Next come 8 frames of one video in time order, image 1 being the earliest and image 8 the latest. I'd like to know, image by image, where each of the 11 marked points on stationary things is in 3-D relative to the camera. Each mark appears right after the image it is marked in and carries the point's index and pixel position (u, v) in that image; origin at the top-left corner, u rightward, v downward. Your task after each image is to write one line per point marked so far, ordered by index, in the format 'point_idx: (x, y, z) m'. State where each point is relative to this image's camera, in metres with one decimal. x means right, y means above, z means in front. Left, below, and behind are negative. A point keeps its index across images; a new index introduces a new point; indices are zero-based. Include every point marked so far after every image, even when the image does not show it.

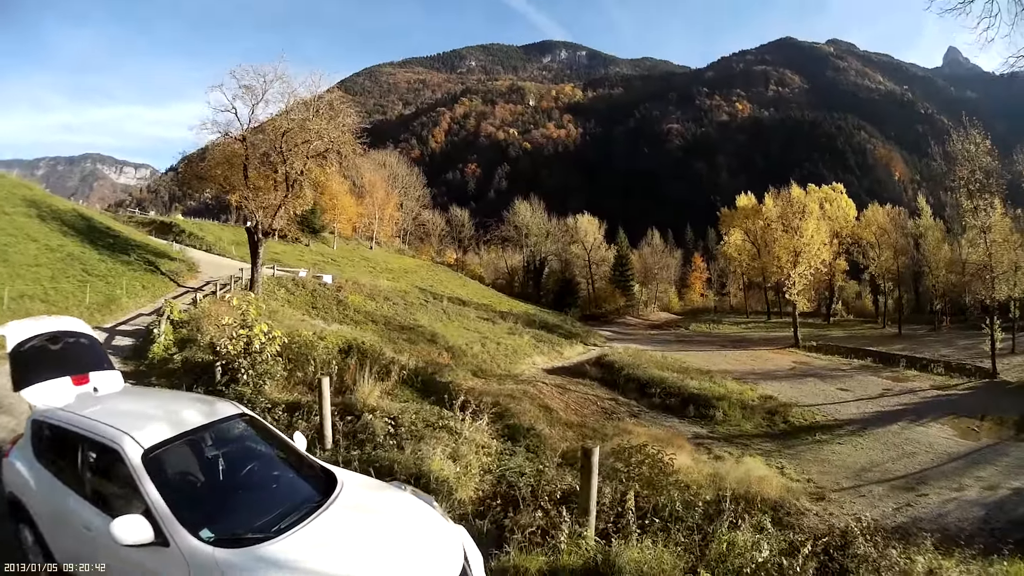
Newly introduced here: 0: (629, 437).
0: (+4.3, -5.6, +19.5) m
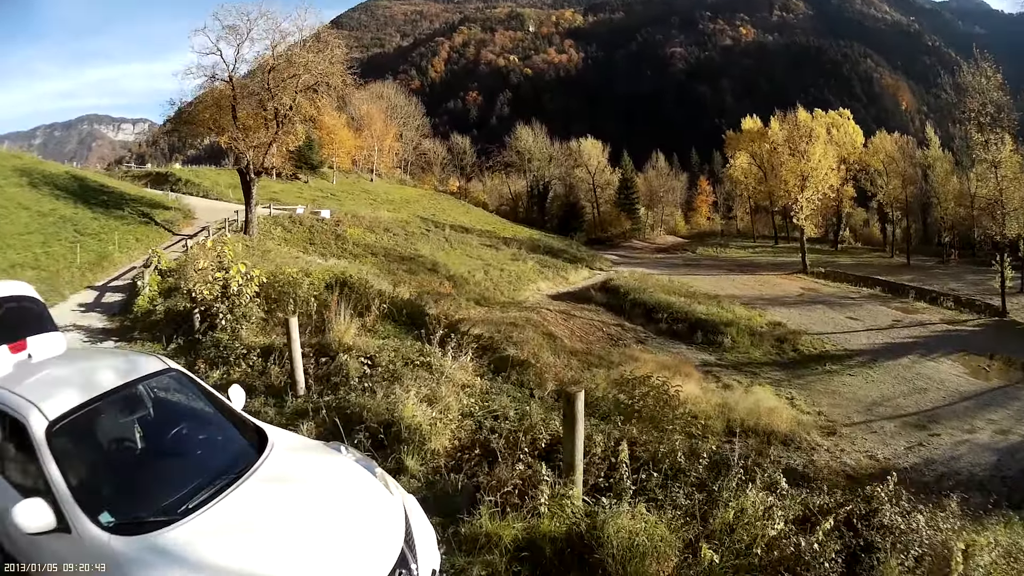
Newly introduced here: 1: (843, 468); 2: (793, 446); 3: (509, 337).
0: (+4.5, -3.0, +19.2) m
1: (+9.0, -4.9, +14.6) m
2: (+8.1, -4.6, +15.4) m
3: (-0.1, -1.8, +17.7) m
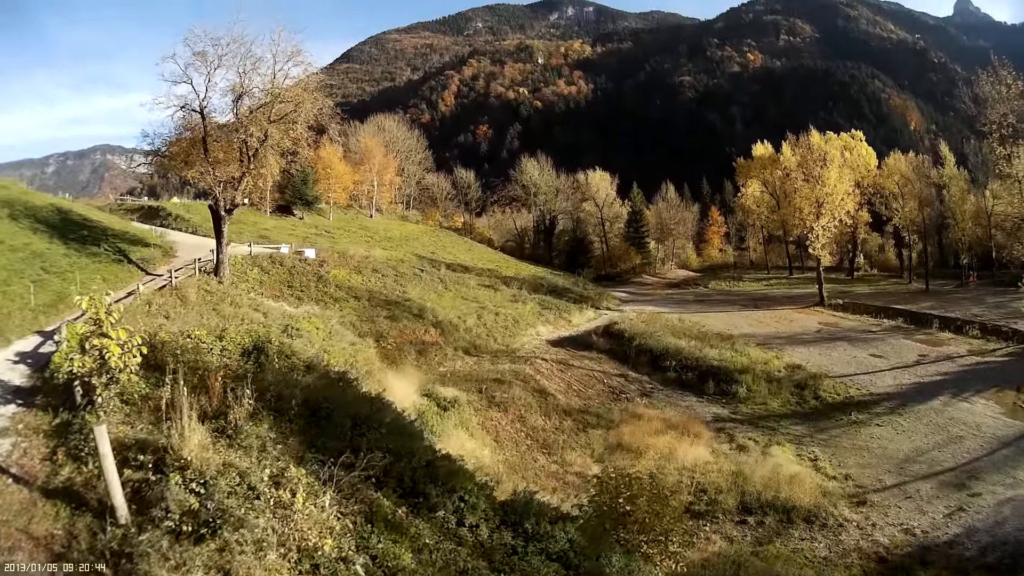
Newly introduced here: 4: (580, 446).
0: (+4.0, -4.6, +17.1) m
1: (+8.4, -6.1, +12.3) m
2: (+7.6, -5.9, +13.1) m
3: (-0.6, -3.3, +15.8) m
4: (+1.9, -4.8, +15.9) m
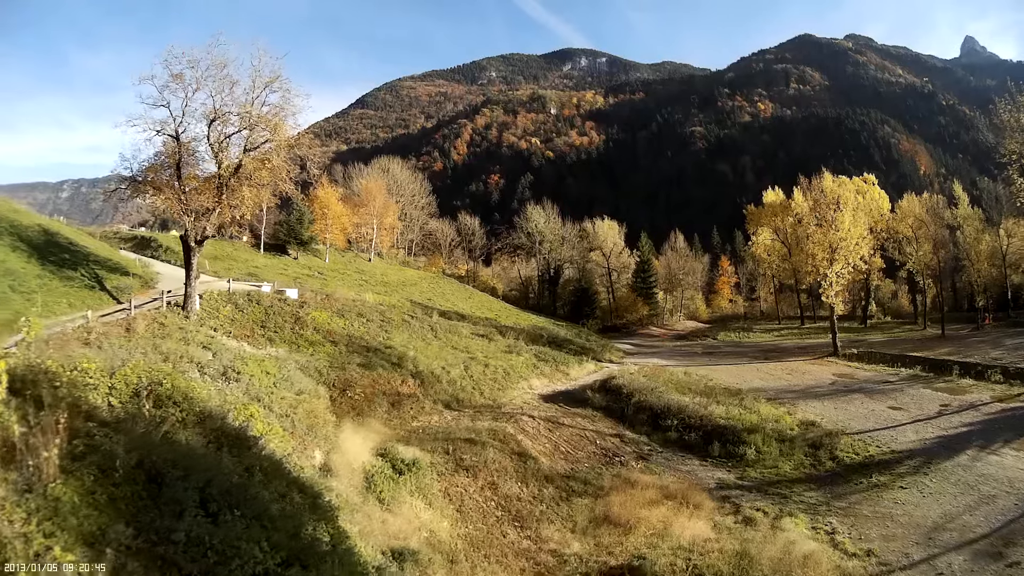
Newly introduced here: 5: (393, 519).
0: (+3.3, -6.0, +15.2) m
1: (+7.6, -7.2, +10.1) m
2: (+6.7, -7.0, +10.9) m
3: (-1.4, -4.5, +14.0) m
4: (+1.1, -6.1, +13.9) m
5: (-2.4, -4.5, +10.6) m
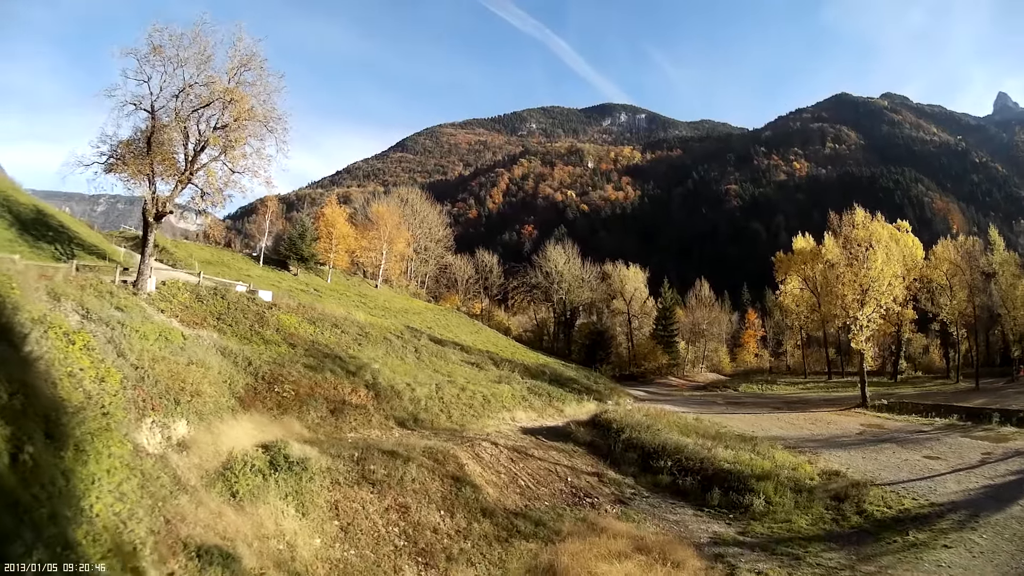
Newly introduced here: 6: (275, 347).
0: (+1.6, -5.8, +12.0) m
1: (+5.6, -6.8, +6.6) m
2: (+4.8, -6.6, +7.5) m
3: (-3.0, -3.9, +11.3) m
4: (-0.6, -5.6, +10.9) m
5: (-4.2, -3.6, +8.0) m
6: (-8.3, -2.1, +18.8) m
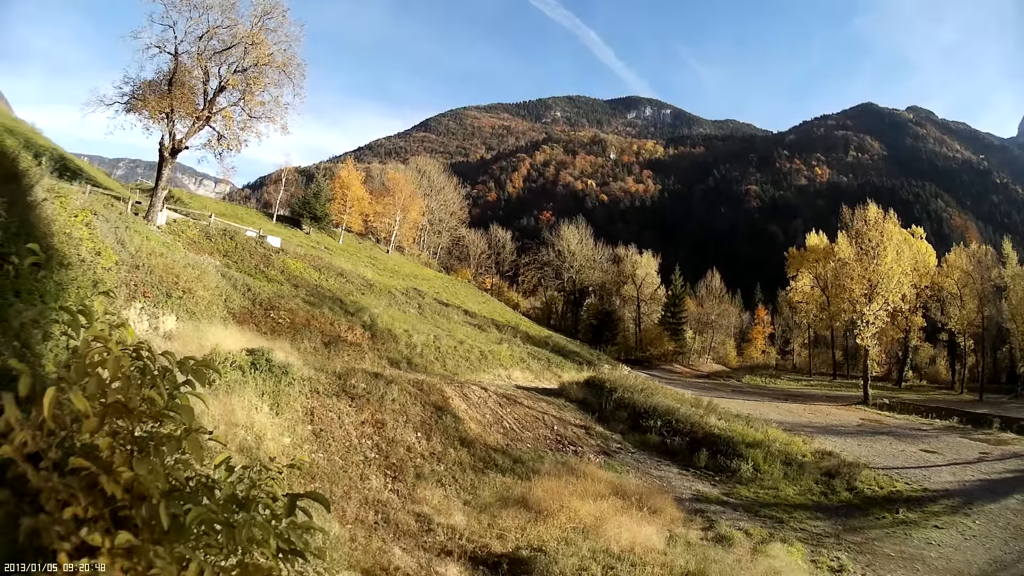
0: (+1.1, -4.3, +12.0) m
1: (+4.8, -5.7, +6.6) m
2: (+4.1, -5.4, +7.5) m
3: (-3.4, -2.2, +11.4) m
4: (-1.1, -4.0, +11.0) m
5: (-4.7, -1.7, +8.2) m
6: (-8.3, +0.2, +19.0) m
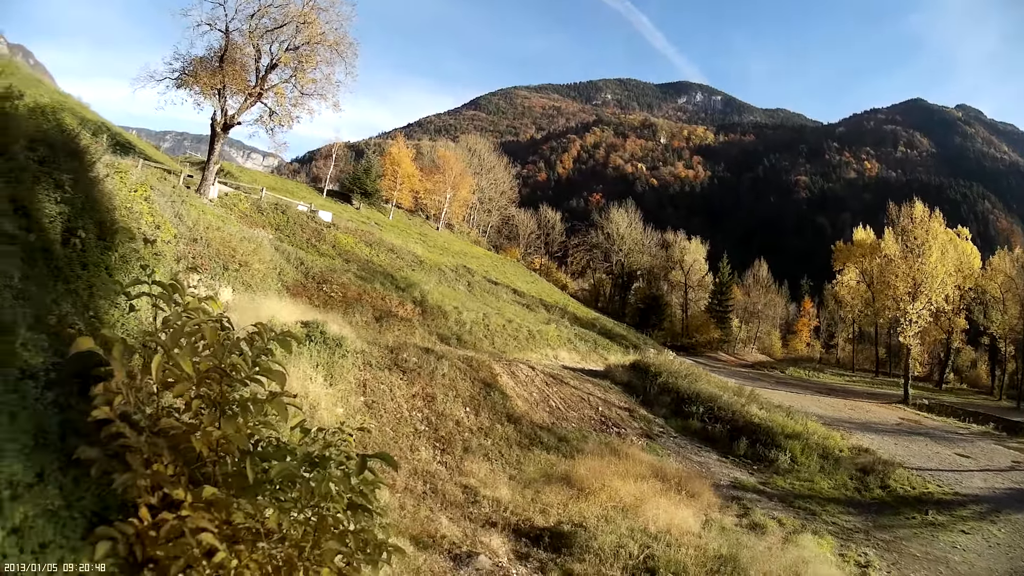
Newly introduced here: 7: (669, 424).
0: (+2.1, -4.2, +12.8) m
1: (+5.5, -5.9, +7.2) m
2: (+4.8, -5.5, +8.1) m
3: (-2.3, -1.9, +12.3) m
4: (-0.1, -3.9, +11.9) m
5: (-3.8, -1.5, +9.1) m
6: (-6.8, +0.9, +20.1) m
7: (+4.9, -4.7, +17.9) m
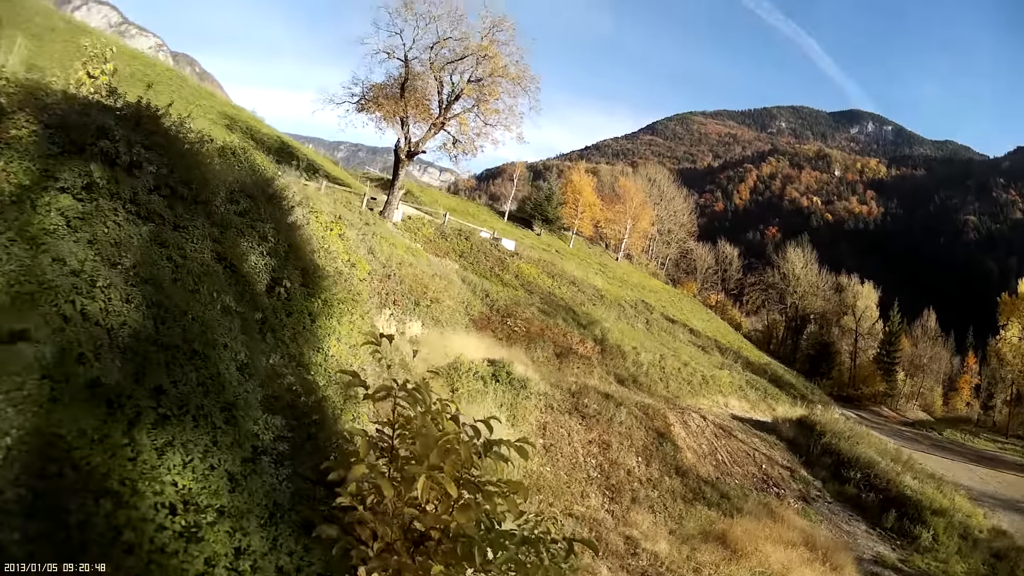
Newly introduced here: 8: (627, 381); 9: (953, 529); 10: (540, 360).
0: (+6.3, -6.2, +13.7) m
1: (+8.7, -8.3, +7.7) m
2: (+8.2, -7.9, +8.8) m
3: (+2.2, -3.4, +13.8) m
4: (+4.0, -5.6, +13.1) m
5: (+0.3, -3.0, +10.8) m
6: (-0.9, -0.1, +22.0) m
7: (+9.8, -6.9, +18.4) m
8: (+3.0, -3.3, +19.9) m
9: (+13.7, -8.0, +16.8) m
10: (+0.7, -2.4, +17.2) m
